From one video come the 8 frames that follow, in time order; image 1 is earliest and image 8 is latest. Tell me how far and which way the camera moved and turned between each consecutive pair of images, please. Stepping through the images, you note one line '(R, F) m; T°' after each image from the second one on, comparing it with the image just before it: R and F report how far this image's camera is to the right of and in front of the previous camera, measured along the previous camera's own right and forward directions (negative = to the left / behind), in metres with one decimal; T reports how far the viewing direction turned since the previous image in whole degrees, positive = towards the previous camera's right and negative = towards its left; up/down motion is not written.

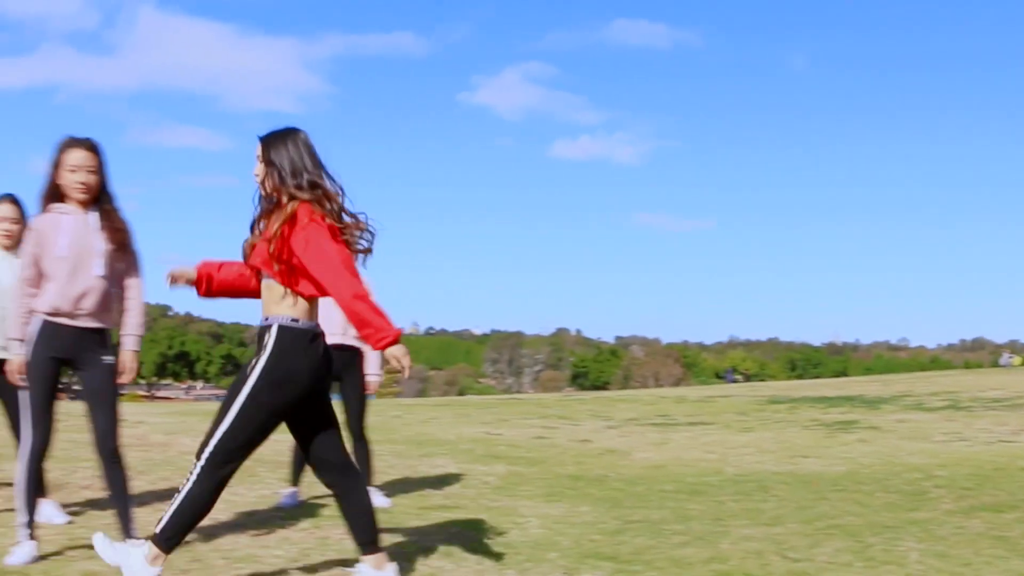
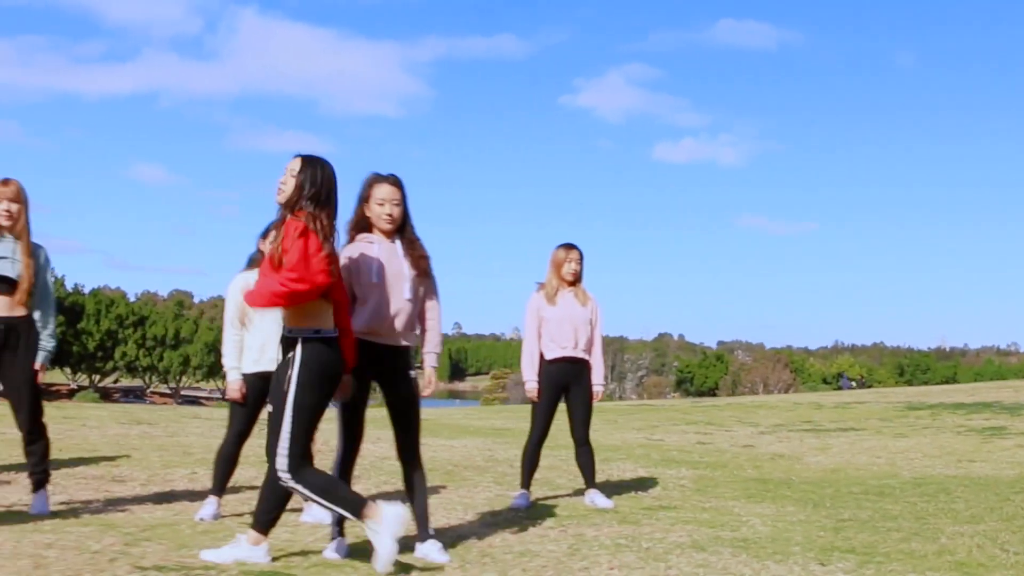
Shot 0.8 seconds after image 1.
(-0.8, -0.5) m; -3°
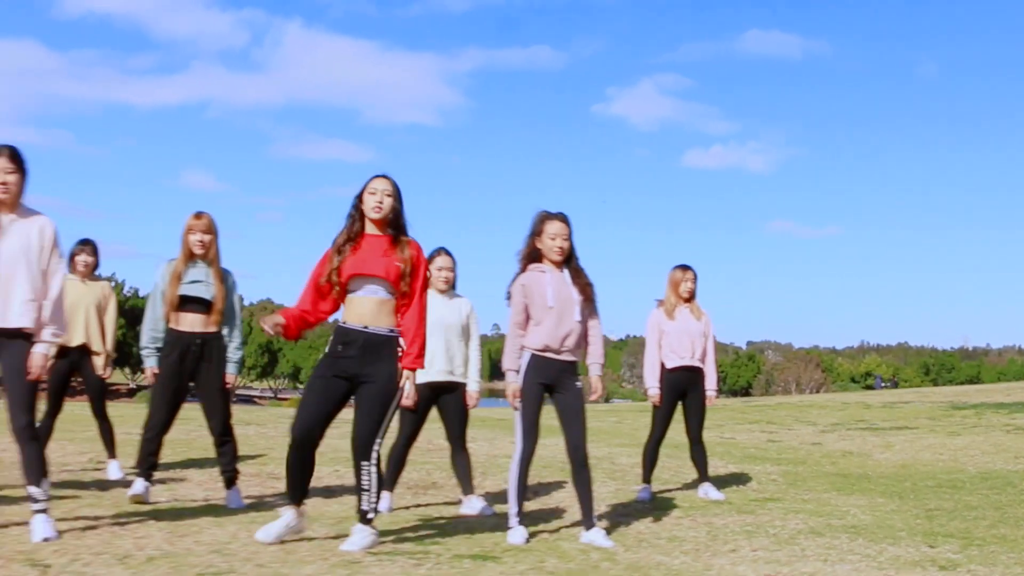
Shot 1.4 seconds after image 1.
(-0.7, -0.9) m; 0°
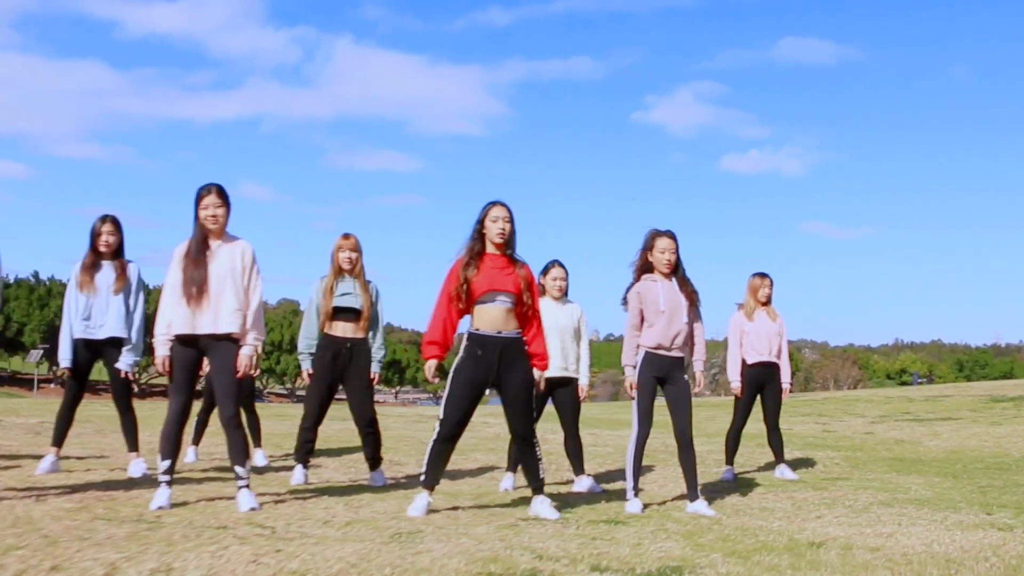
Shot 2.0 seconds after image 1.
(-0.5, -1.1) m; -1°
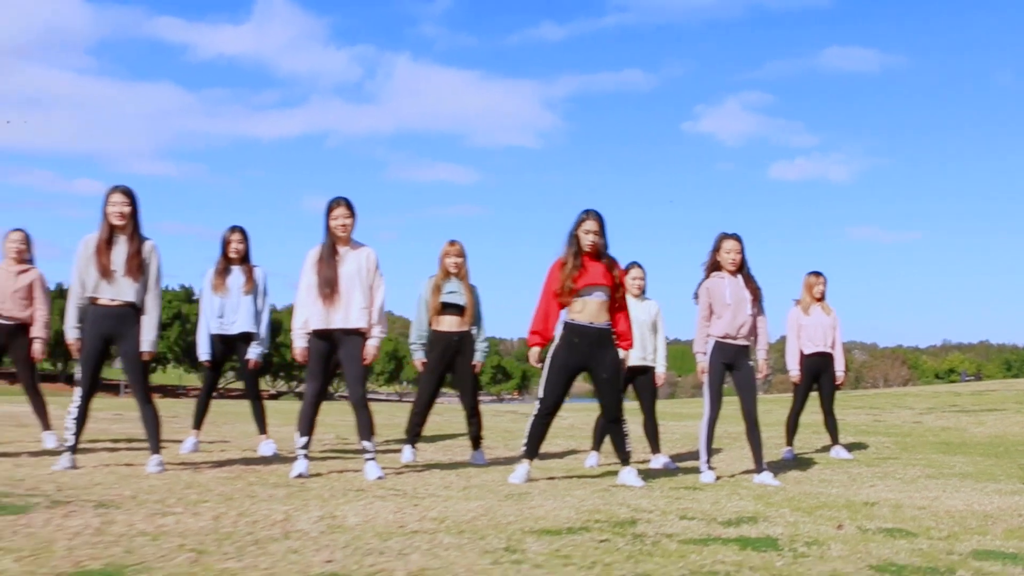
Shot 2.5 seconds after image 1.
(-0.3, -1.0) m; -2°
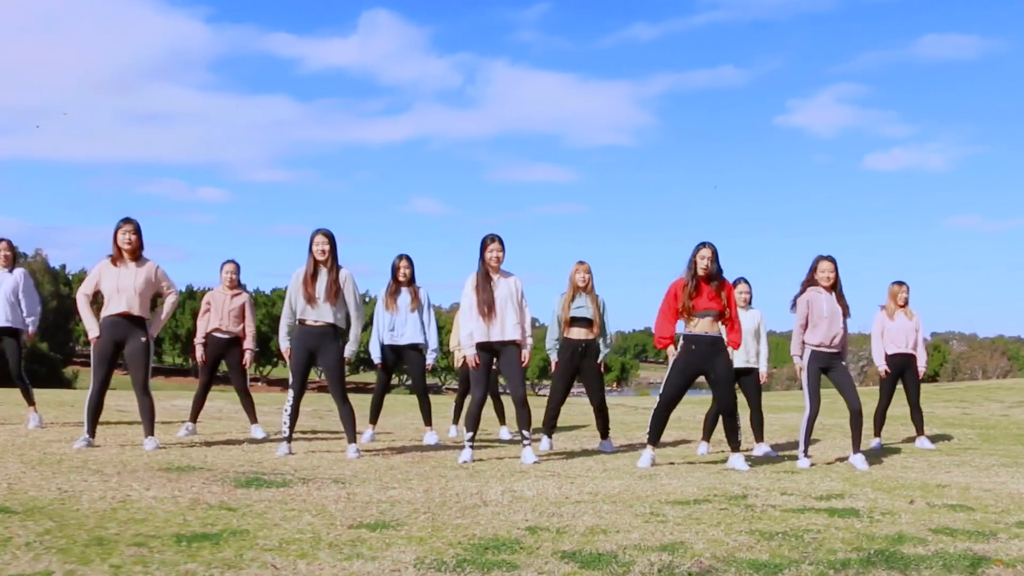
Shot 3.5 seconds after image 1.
(-0.3, -1.7) m; -4°
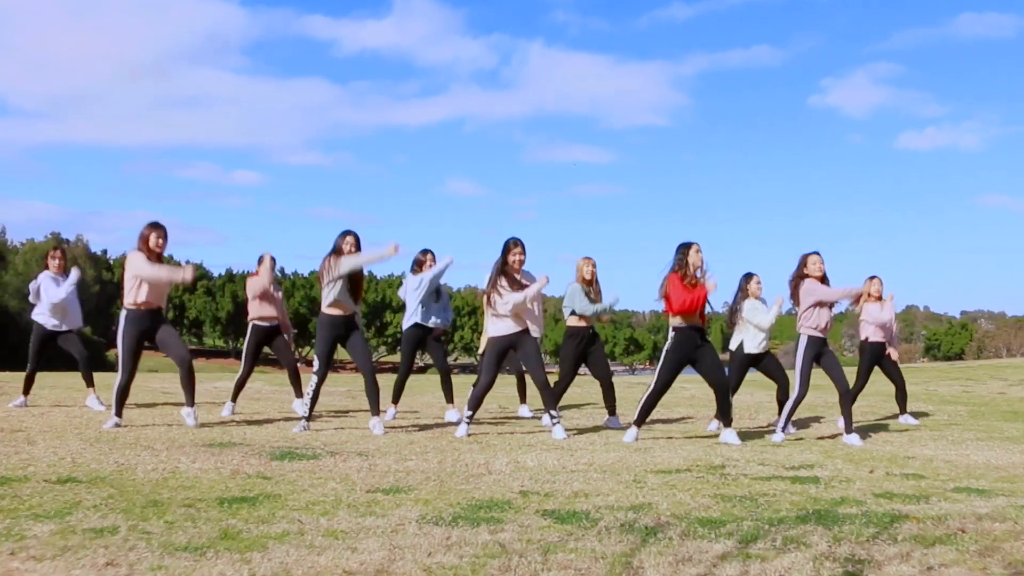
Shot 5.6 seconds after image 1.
(+0.2, -0.9) m; -2°
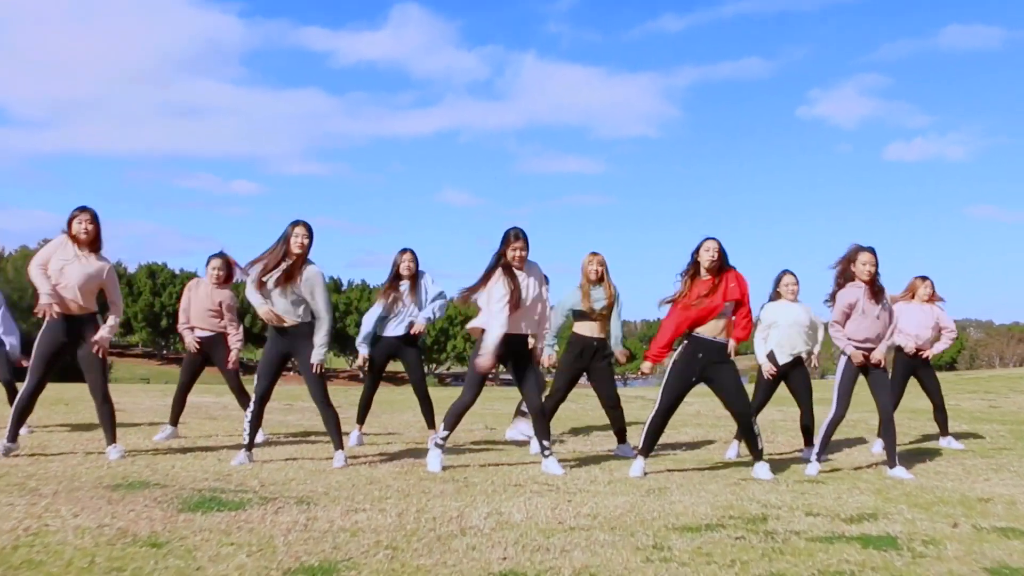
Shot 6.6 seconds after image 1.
(+0.1, +1.9) m; 0°
